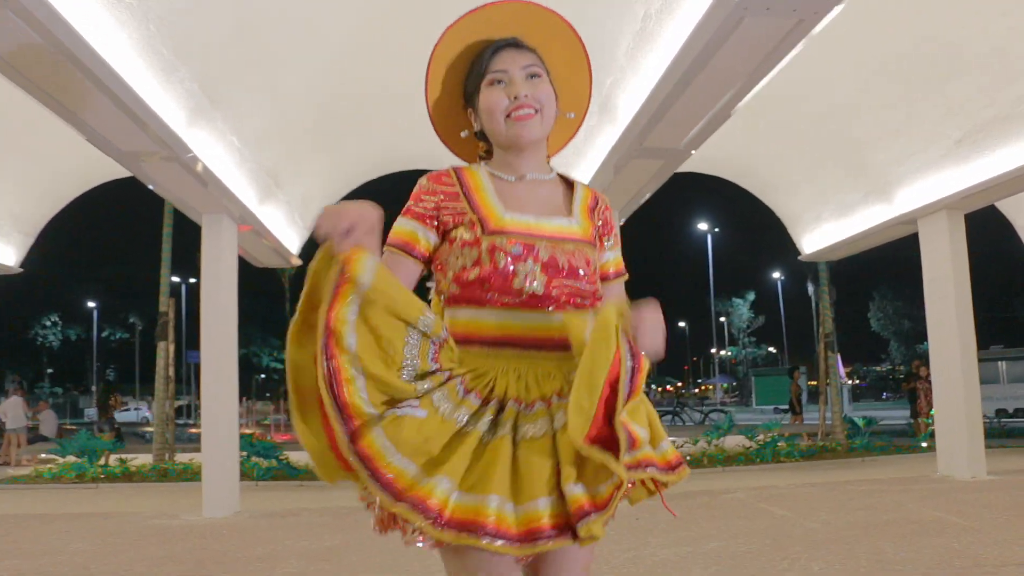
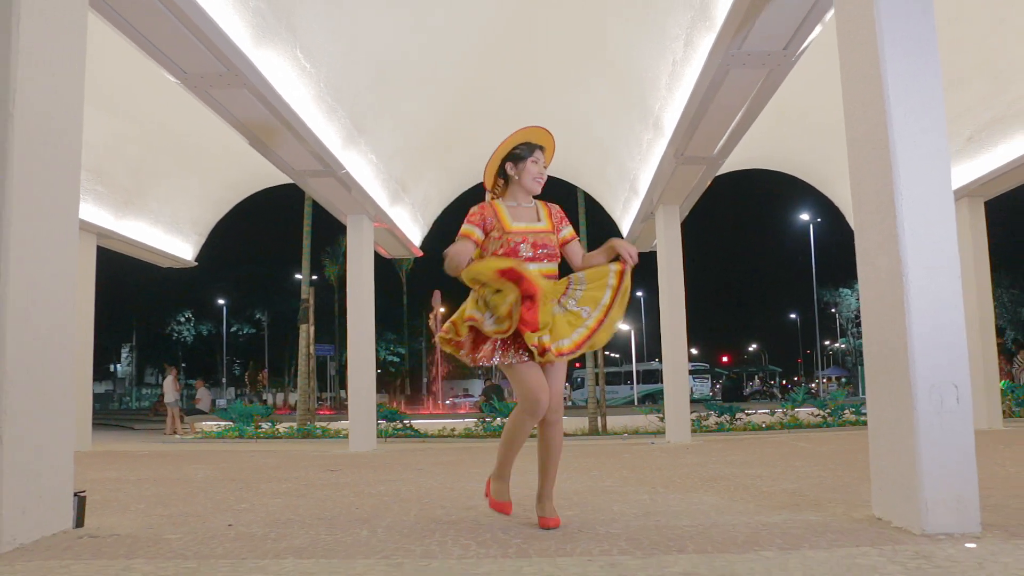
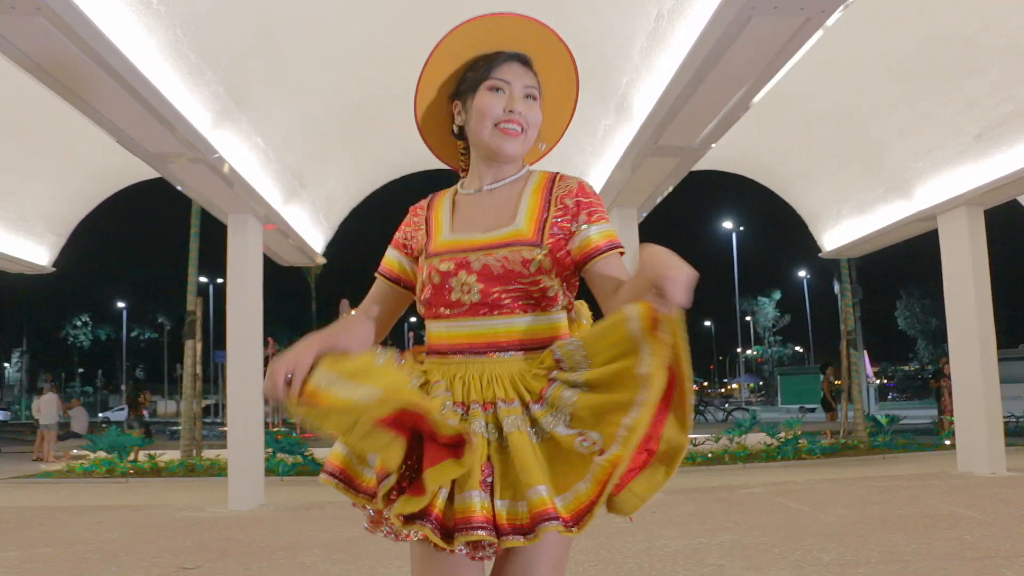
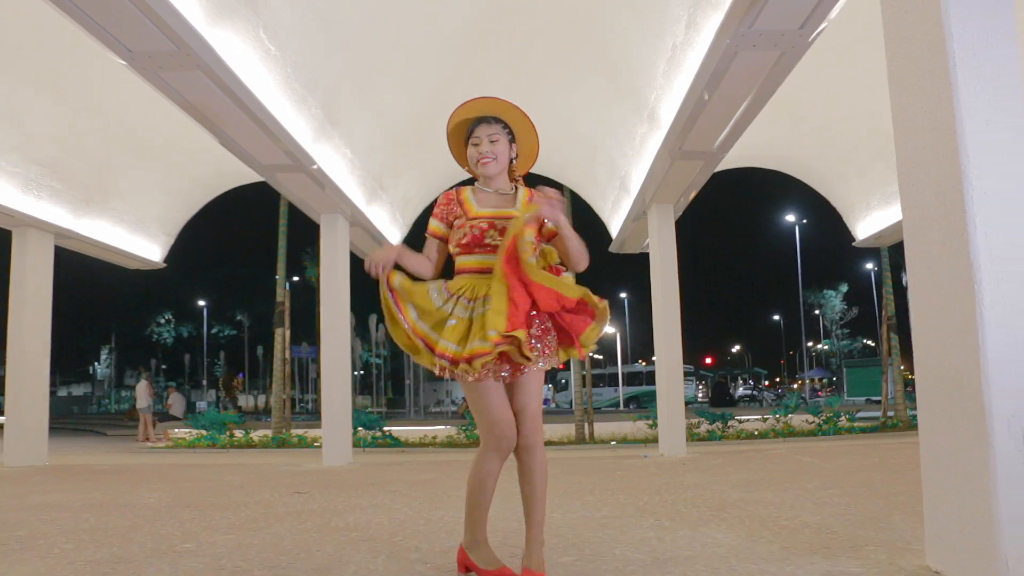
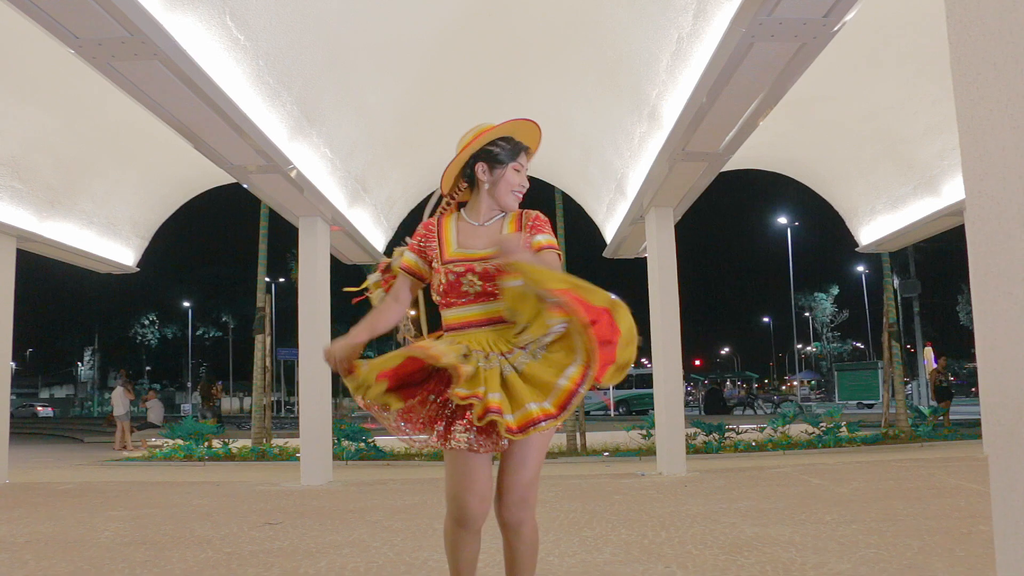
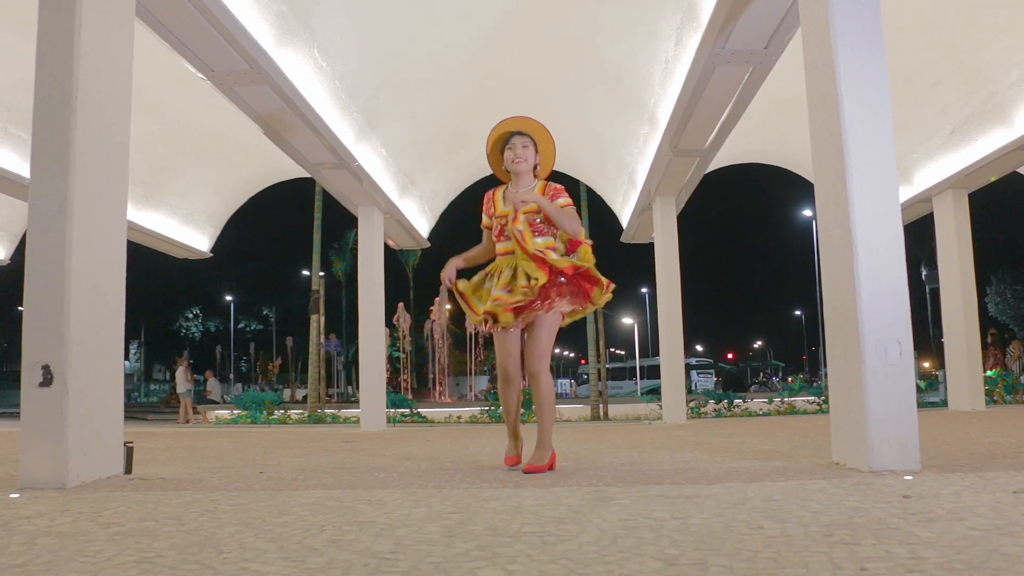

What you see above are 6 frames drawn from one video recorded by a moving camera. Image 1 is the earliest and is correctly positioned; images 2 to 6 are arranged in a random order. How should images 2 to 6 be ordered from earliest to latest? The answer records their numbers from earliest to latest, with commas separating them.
3, 5, 4, 2, 6
